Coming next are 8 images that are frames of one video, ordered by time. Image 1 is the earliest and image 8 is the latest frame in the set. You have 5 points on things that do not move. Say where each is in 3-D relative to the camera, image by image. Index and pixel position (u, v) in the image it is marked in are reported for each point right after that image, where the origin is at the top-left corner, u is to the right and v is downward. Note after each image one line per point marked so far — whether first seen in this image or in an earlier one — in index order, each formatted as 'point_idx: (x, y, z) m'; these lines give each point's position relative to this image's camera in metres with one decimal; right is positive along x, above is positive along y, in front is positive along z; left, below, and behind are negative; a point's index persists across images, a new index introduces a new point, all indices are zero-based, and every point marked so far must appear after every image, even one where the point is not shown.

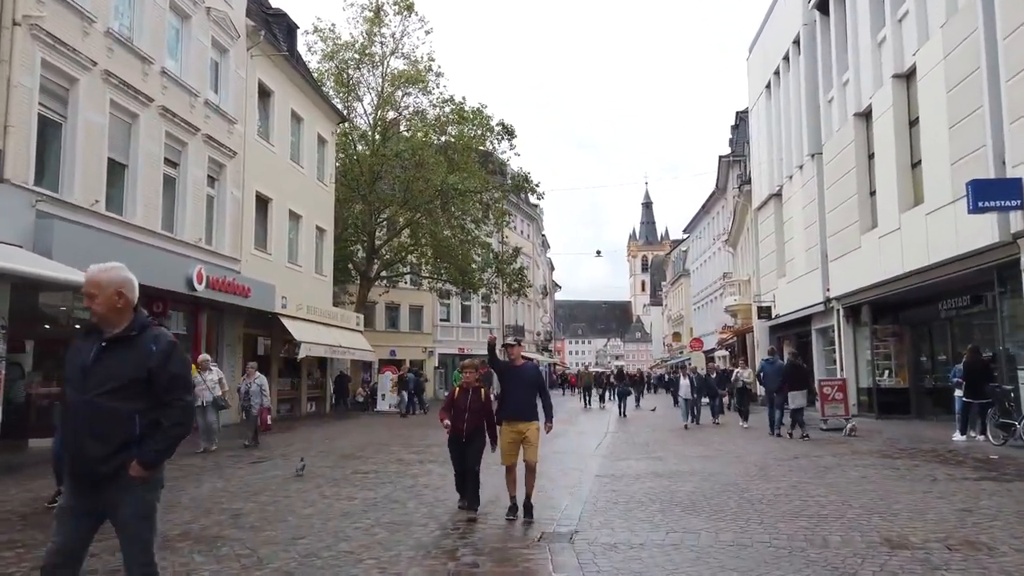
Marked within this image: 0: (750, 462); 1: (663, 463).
0: (+4.0, -3.0, +12.7) m
1: (+2.6, -3.0, +13.0) m
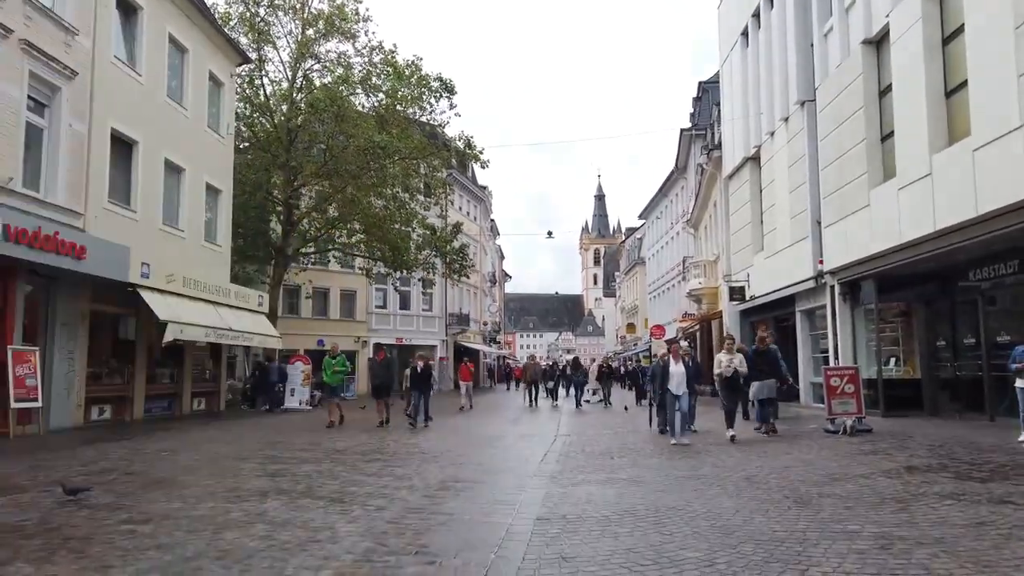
0: (+2.9, -2.2, +8.3) m
1: (+1.4, -2.3, +8.4) m
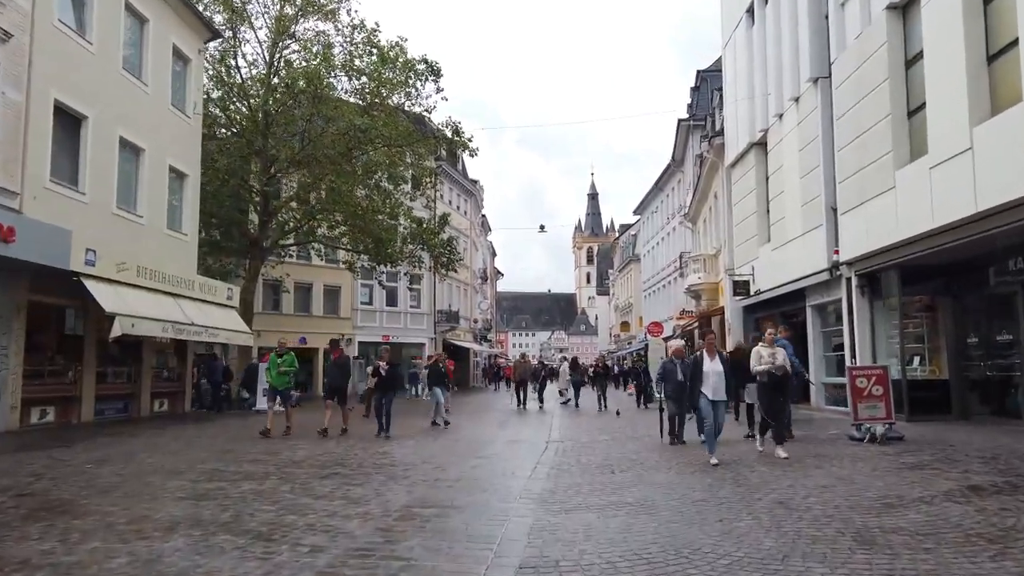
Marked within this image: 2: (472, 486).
0: (+2.7, -2.0, +6.6) m
1: (+1.2, -2.1, +6.7) m
2: (-0.5, -2.3, +8.9) m
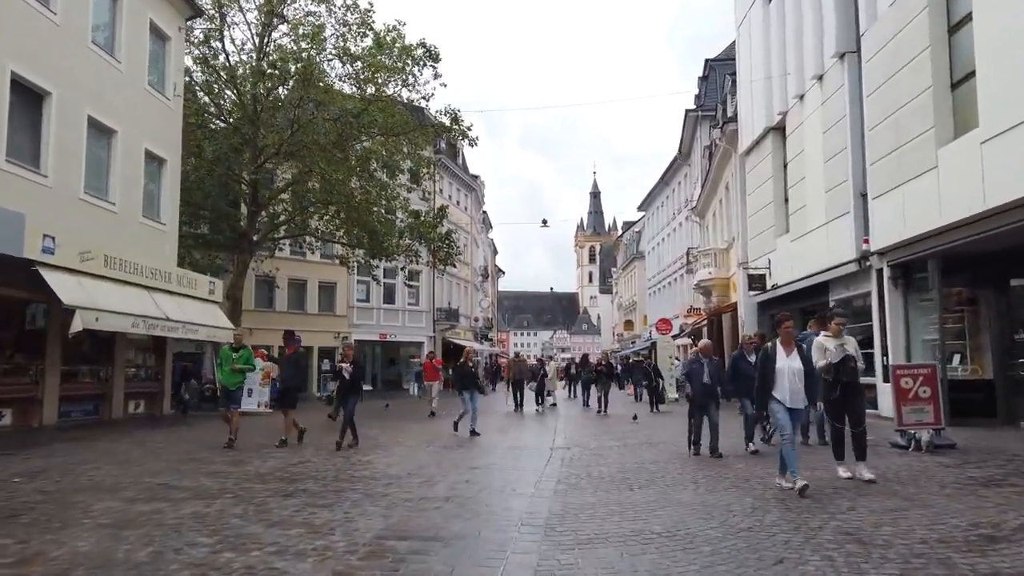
0: (+2.7, -1.8, +5.0) m
1: (+1.2, -1.9, +5.1) m
2: (-0.5, -2.2, +7.4) m
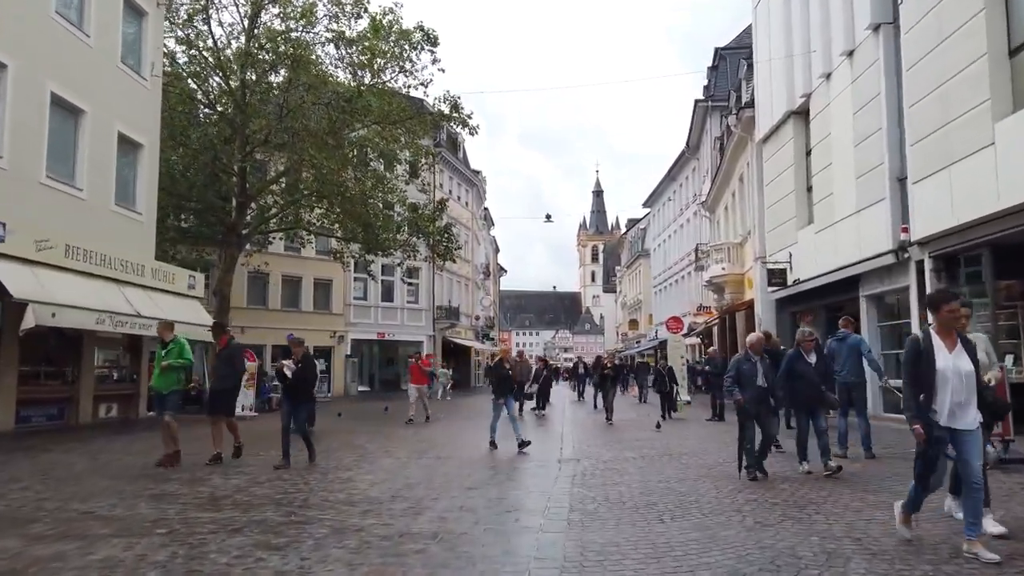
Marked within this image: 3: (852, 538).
0: (+2.7, -1.7, +3.4) m
1: (+1.3, -1.8, +3.6) m
2: (-0.4, -2.0, +5.8) m
3: (+2.7, -2.0, +6.1) m
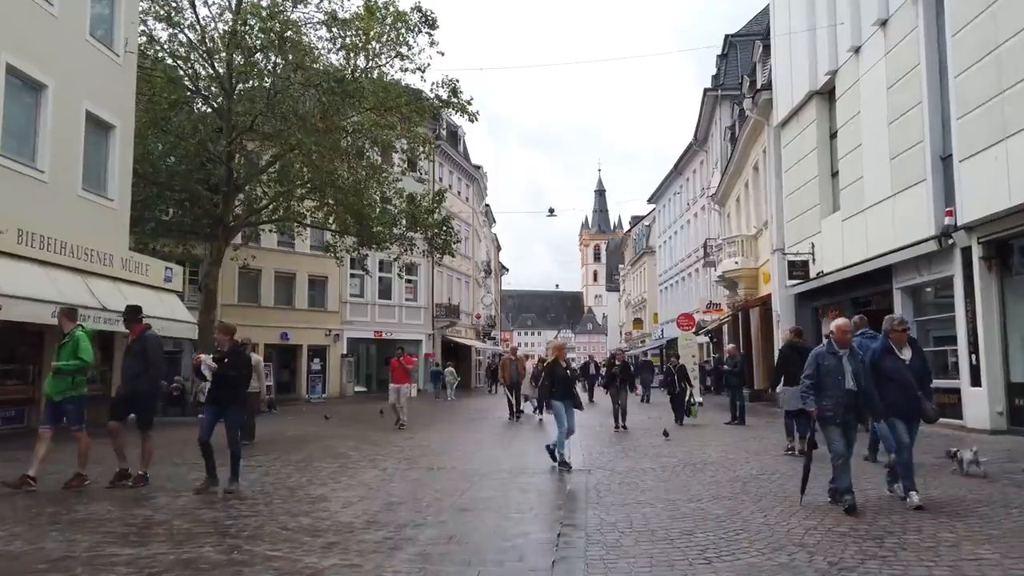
0: (+2.7, -1.5, +1.9) m
1: (+1.3, -1.6, +2.0) m
2: (-0.4, -1.8, +4.2) m
3: (+2.7, -1.8, +4.5) m
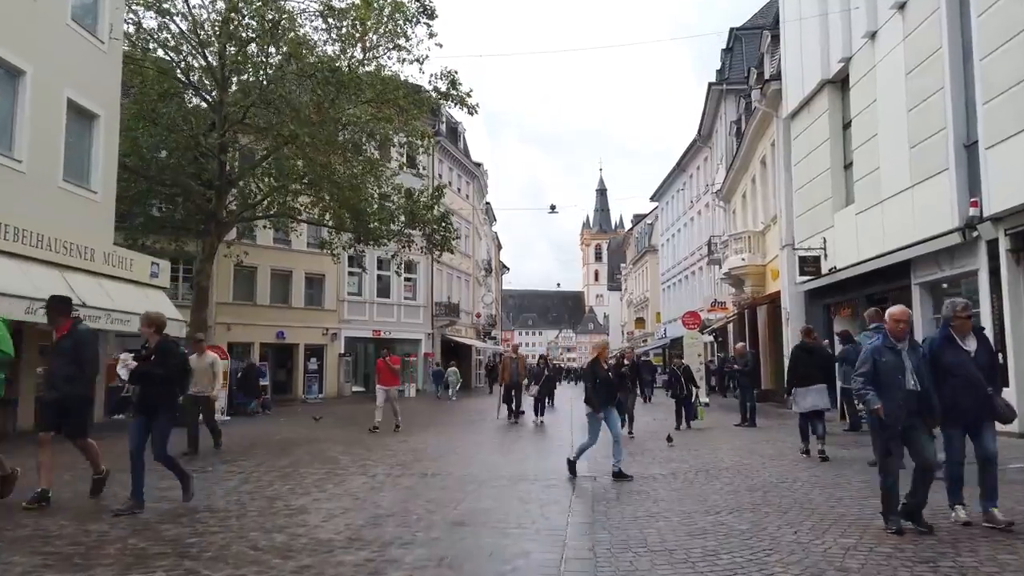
0: (+2.7, -1.4, +1.1) m
1: (+1.3, -1.5, +1.2) m
2: (-0.4, -1.7, +3.5) m
3: (+2.7, -1.7, +3.7) m
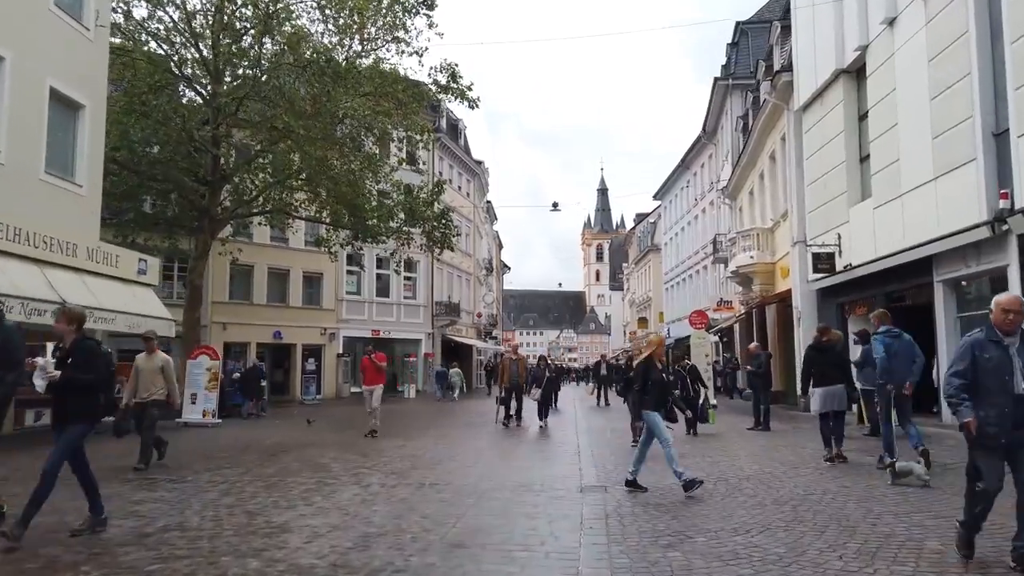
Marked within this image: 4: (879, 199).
0: (+2.8, -1.4, +0.4) m
1: (+1.3, -1.4, +0.5) m
2: (-0.4, -1.7, +2.7) m
3: (+2.8, -1.6, +3.0) m
4: (+8.5, +2.1, +17.3) m
